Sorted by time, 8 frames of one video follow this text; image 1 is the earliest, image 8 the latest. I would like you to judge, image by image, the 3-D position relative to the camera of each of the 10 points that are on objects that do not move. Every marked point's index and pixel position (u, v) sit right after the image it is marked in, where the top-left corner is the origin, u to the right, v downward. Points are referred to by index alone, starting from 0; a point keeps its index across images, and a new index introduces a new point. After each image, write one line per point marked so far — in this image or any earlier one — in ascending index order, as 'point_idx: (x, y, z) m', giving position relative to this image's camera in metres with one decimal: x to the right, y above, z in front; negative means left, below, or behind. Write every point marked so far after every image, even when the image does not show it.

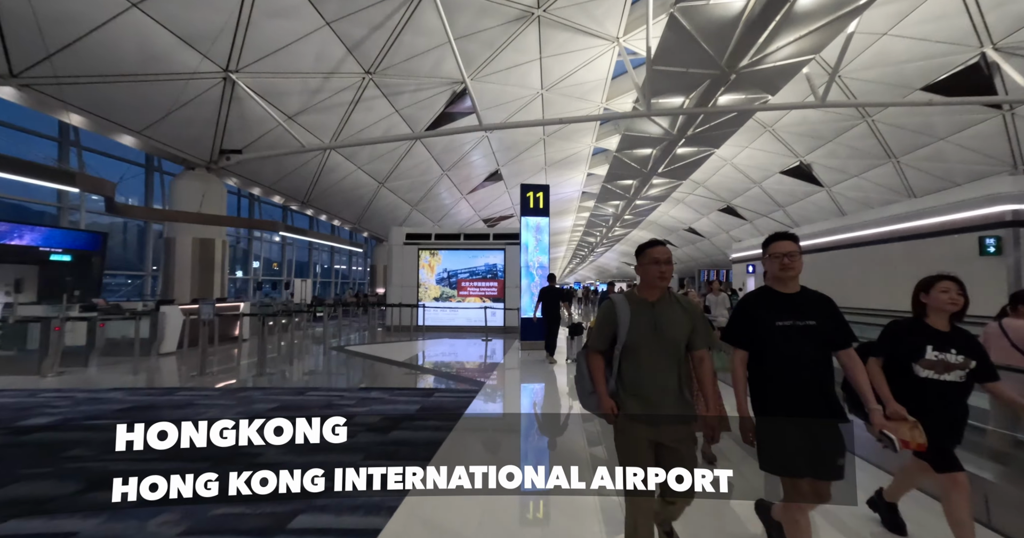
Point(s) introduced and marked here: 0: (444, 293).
0: (-2.6, -0.9, +14.6) m
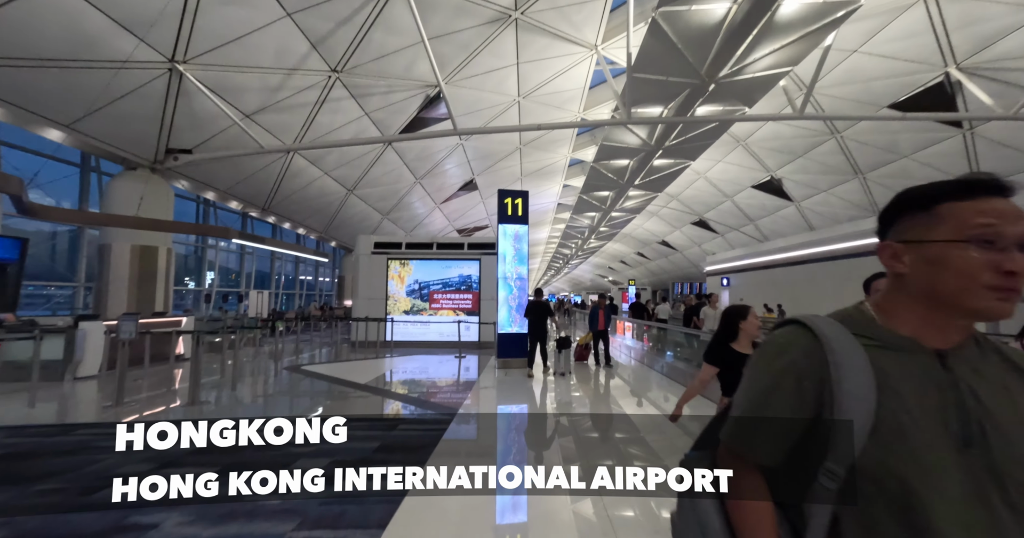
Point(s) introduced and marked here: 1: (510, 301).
0: (-3.4, -1.3, +13.7) m
1: (-0.1, -0.8, +10.4) m
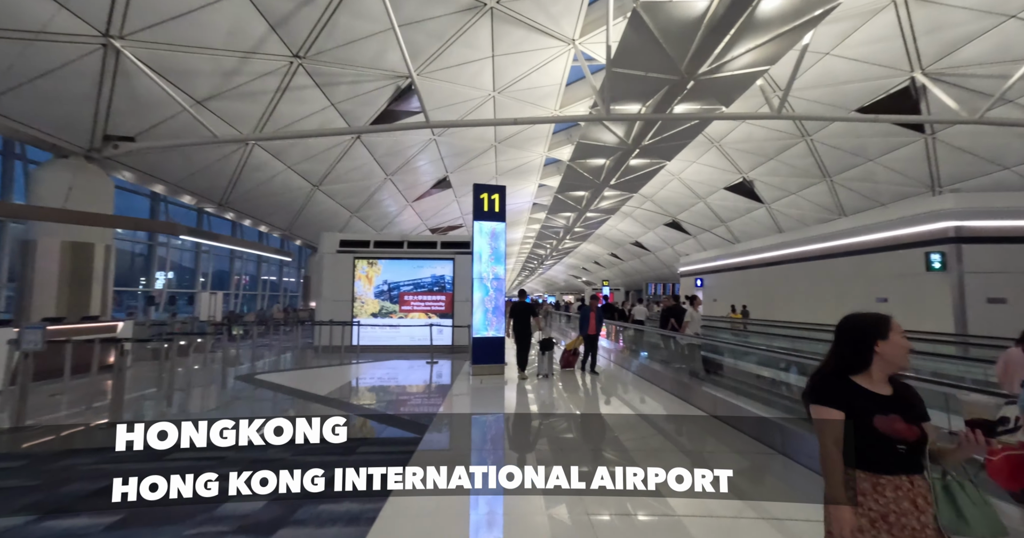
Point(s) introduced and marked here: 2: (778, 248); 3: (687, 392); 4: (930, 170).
0: (-4.2, -1.3, +12.9) m
1: (-0.7, -0.8, +9.8) m
2: (+12.1, +1.0, +18.1) m
3: (+4.4, -3.2, +10.7) m
4: (+16.4, +3.9, +15.7) m
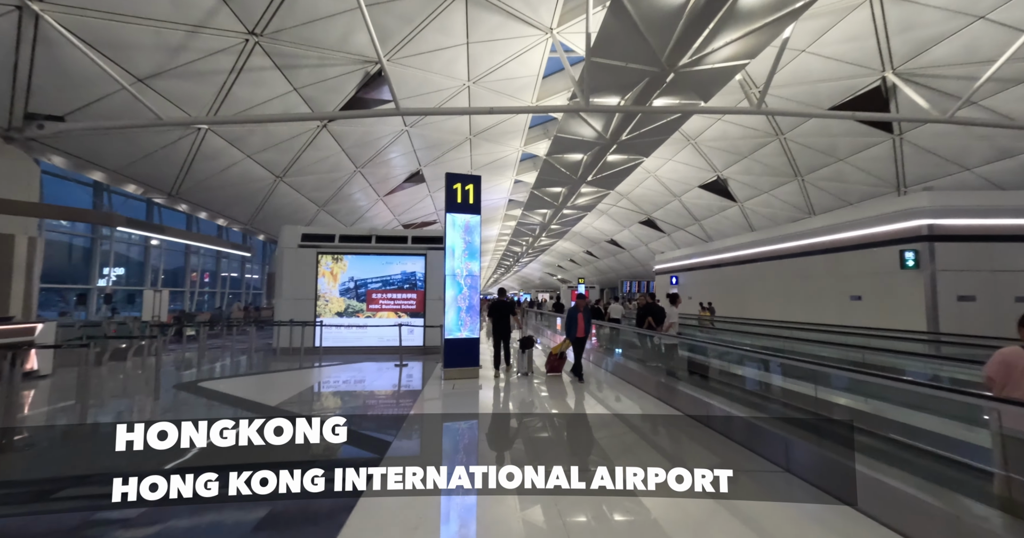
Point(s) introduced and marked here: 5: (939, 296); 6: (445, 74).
0: (-5.0, -1.1, +12.1) m
1: (-1.3, -0.7, +9.2) m
2: (+11.0, +1.1, +18.3) m
3: (+3.7, -3.2, +10.4) m
4: (+15.4, +4.0, +16.1) m
5: (+10.4, -0.7, +9.8) m
6: (-2.5, +7.1, +14.7) m
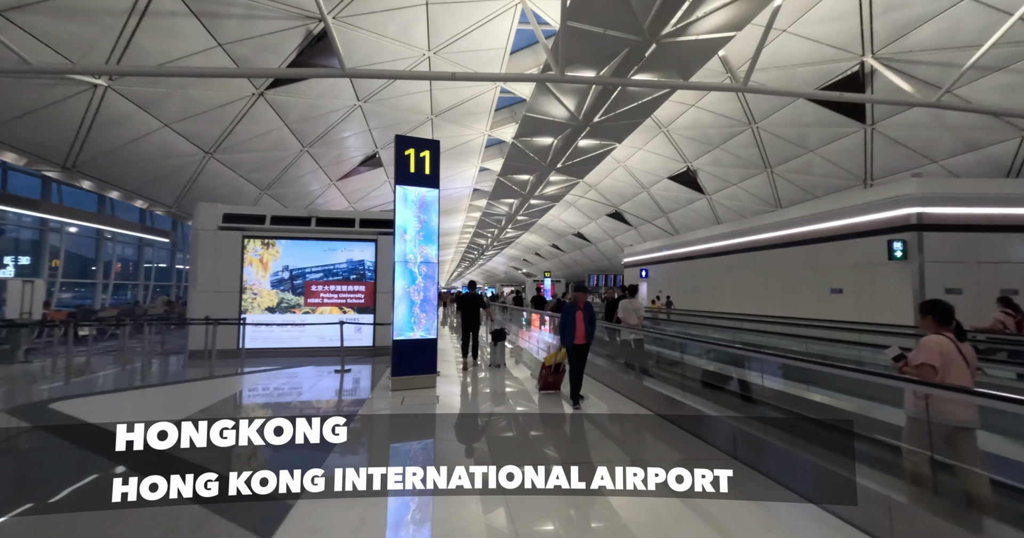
0: (-5.9, -0.8, +10.4) m
1: (-2.0, -0.5, +7.8) m
2: (+9.5, +1.4, +17.9) m
3: (+2.9, -2.9, +9.5) m
4: (+14.1, +4.3, +16.1) m
5: (+9.6, -0.4, +9.4) m
6: (-3.6, +7.4, +13.0) m
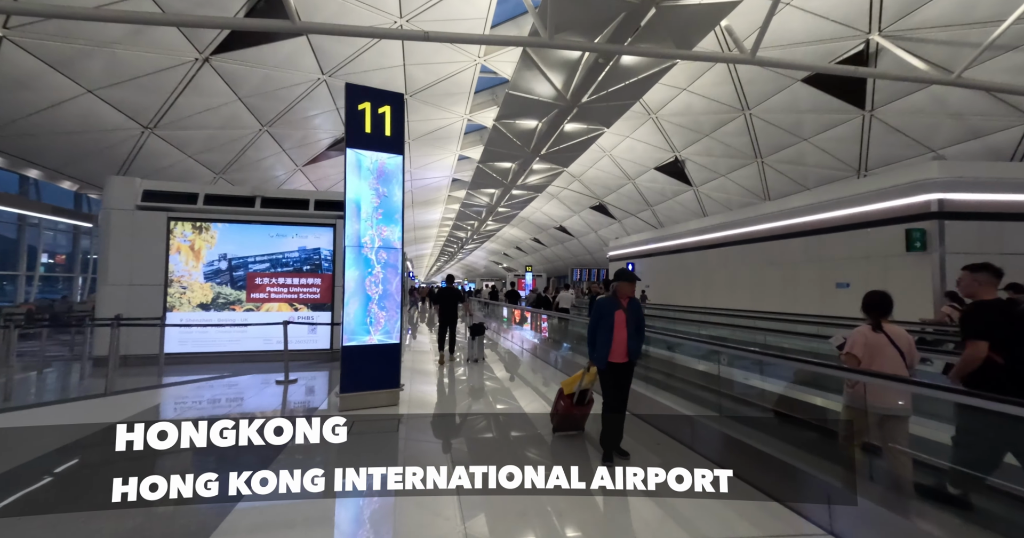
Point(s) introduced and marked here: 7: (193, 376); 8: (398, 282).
0: (-6.3, -0.6, +8.9) m
1: (-2.3, -0.3, +6.5) m
2: (+8.7, +1.7, +17.1) m
3: (+2.5, -2.7, +8.4) m
4: (+13.4, +4.5, +15.5) m
5: (+9.2, -0.3, +8.7) m
6: (-4.1, +7.7, +11.5) m
7: (-6.3, -2.1, +8.1) m
8: (-1.9, -0.2, +6.9) m
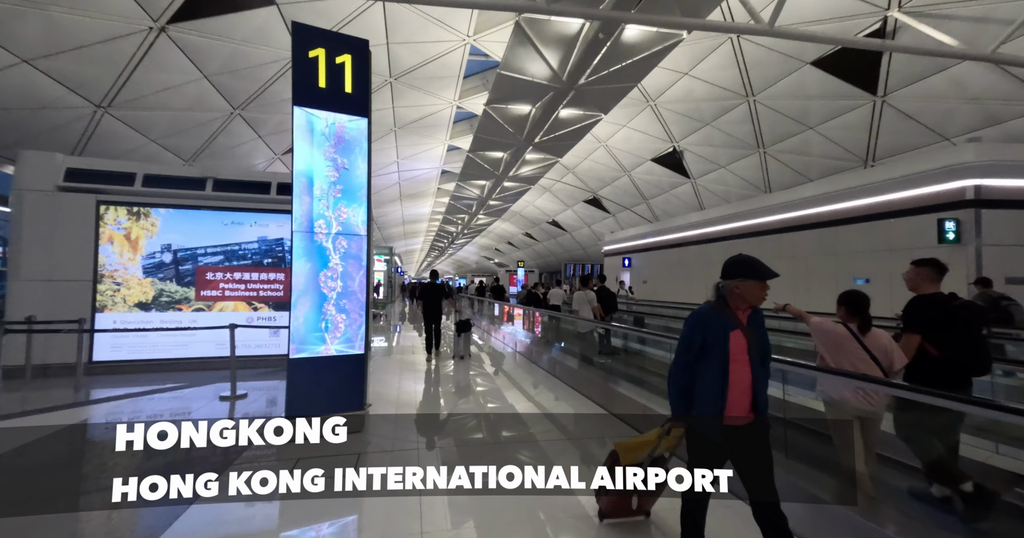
0: (-6.5, -0.5, +7.8) m
1: (-2.4, -0.2, +5.5) m
2: (+8.3, +1.9, +16.3) m
3: (+2.4, -2.6, +7.6) m
4: (+13.1, +4.7, +14.8) m
5: (+9.1, -0.1, +7.9) m
6: (-4.3, +7.9, +10.4) m
7: (-6.4, -2.0, +7.0) m
8: (-2.0, -0.1, +5.9) m
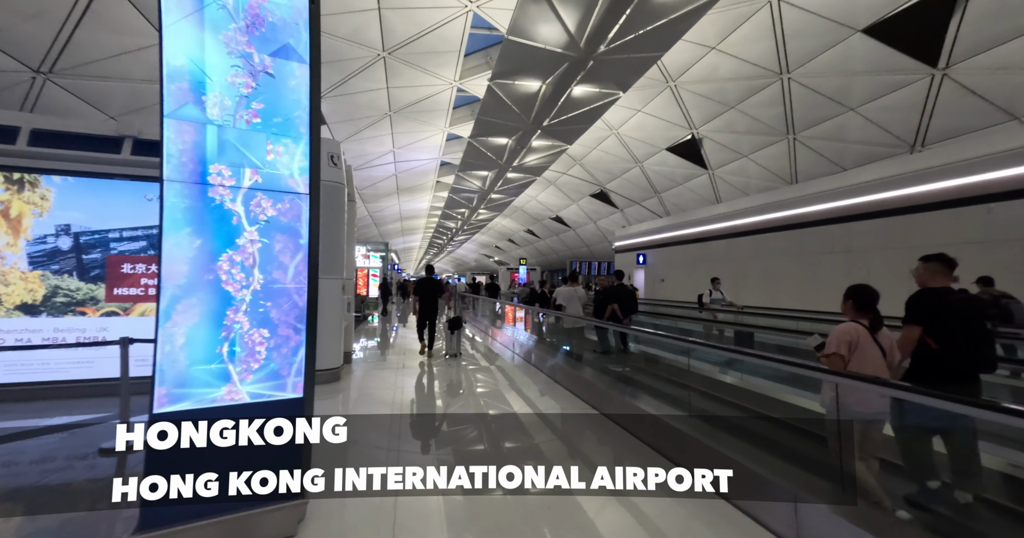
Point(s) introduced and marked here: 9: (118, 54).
0: (-6.2, -0.4, +6.1) m
1: (-2.1, -0.1, +3.9) m
2: (+8.6, +2.0, +14.7) m
3: (+2.6, -2.5, +5.9) m
4: (+13.3, +4.8, +13.1) m
5: (+9.3, -0.1, +6.3) m
6: (-4.1, +8.0, +8.7) m
7: (-6.1, -1.9, +5.4) m
8: (-1.8, 0.0, +4.3) m
9: (-10.6, +5.8, +10.9) m
